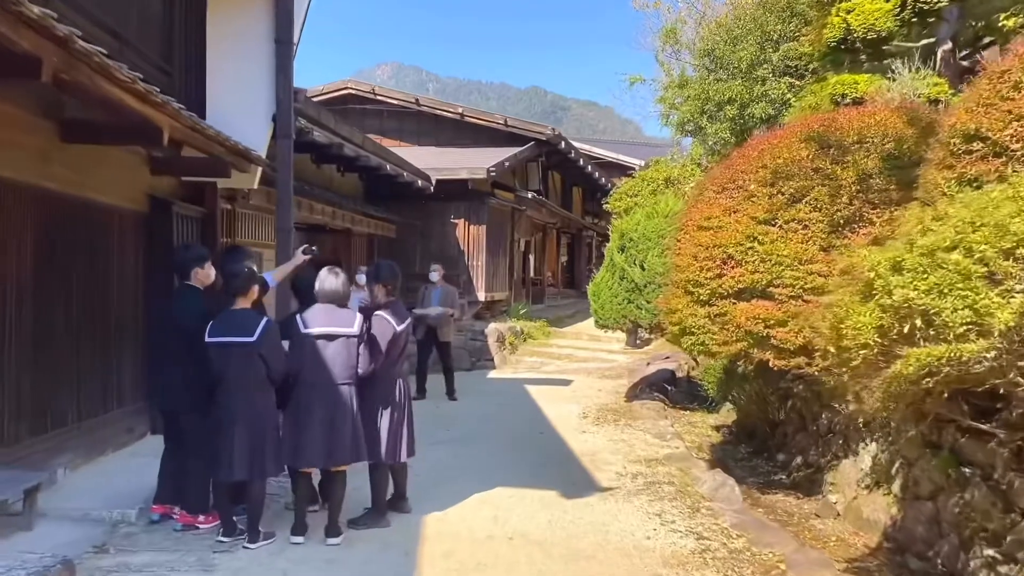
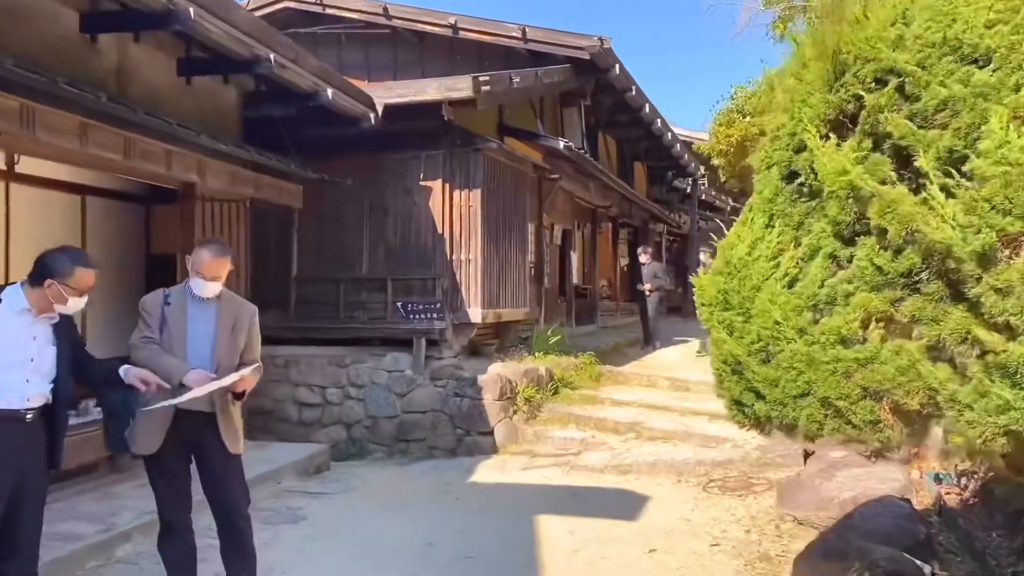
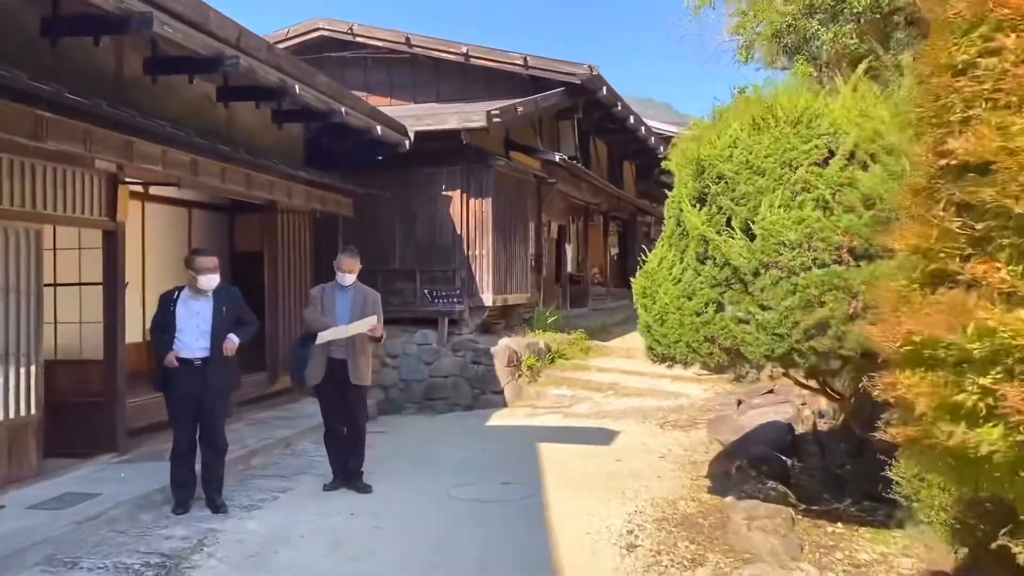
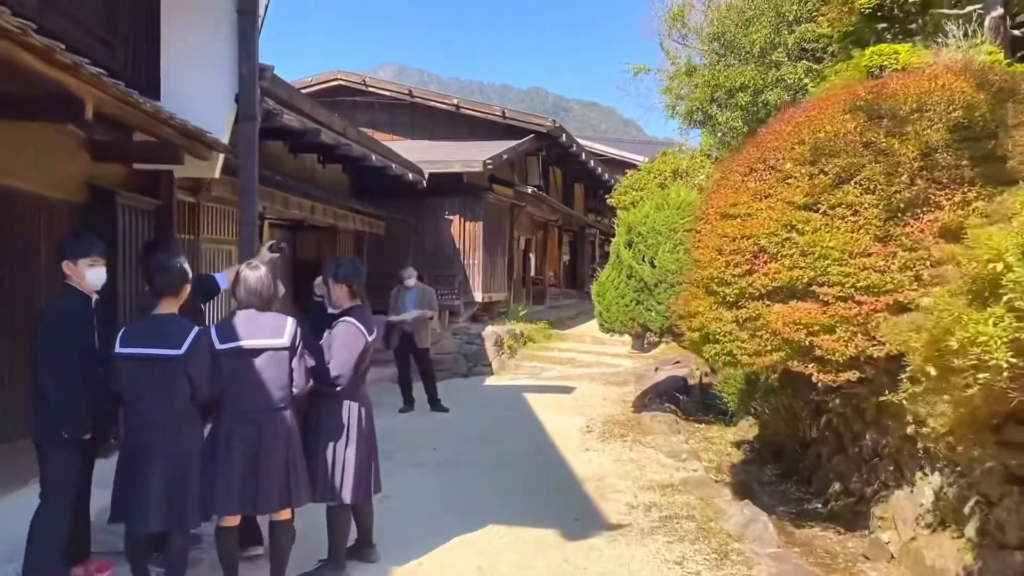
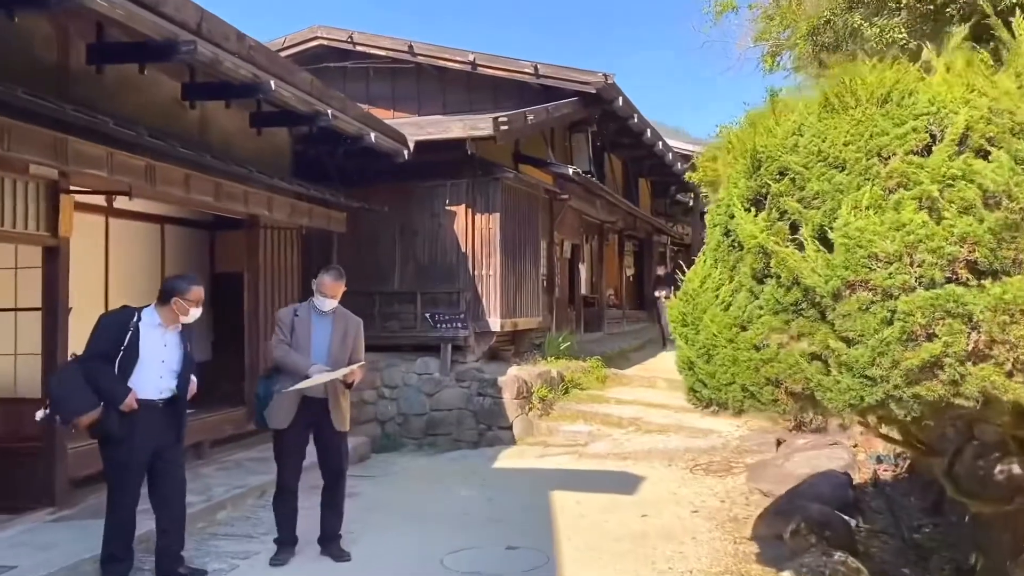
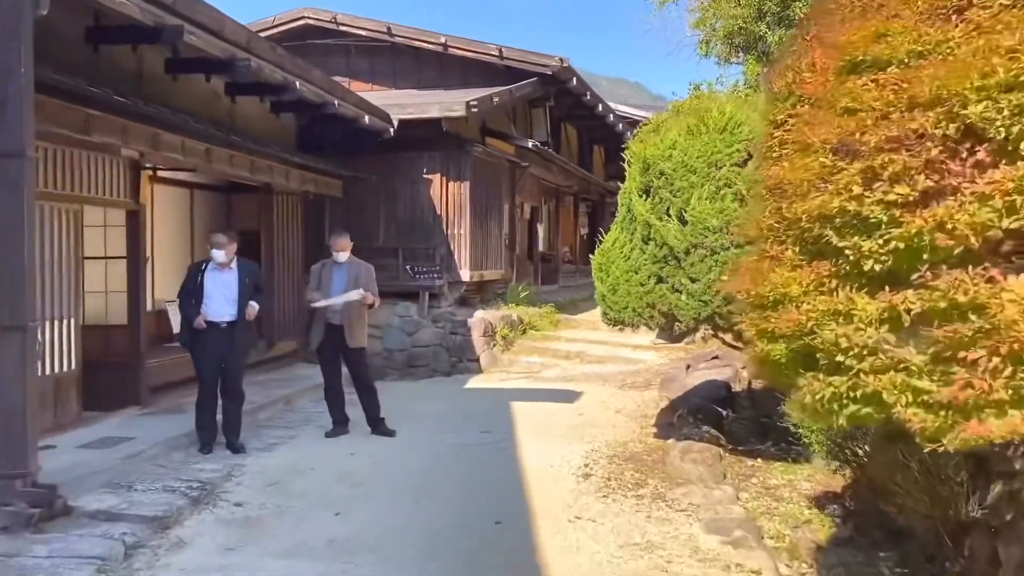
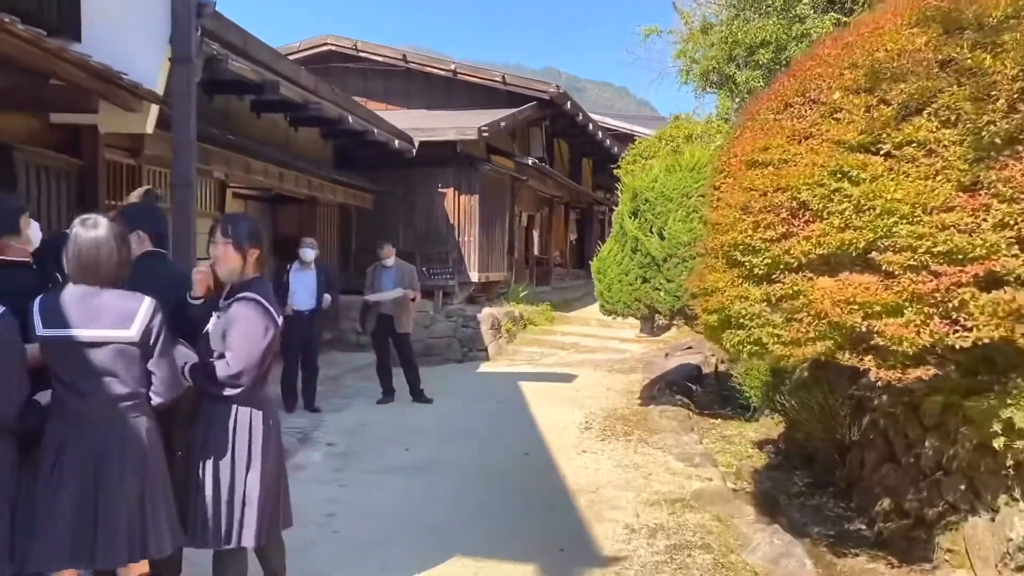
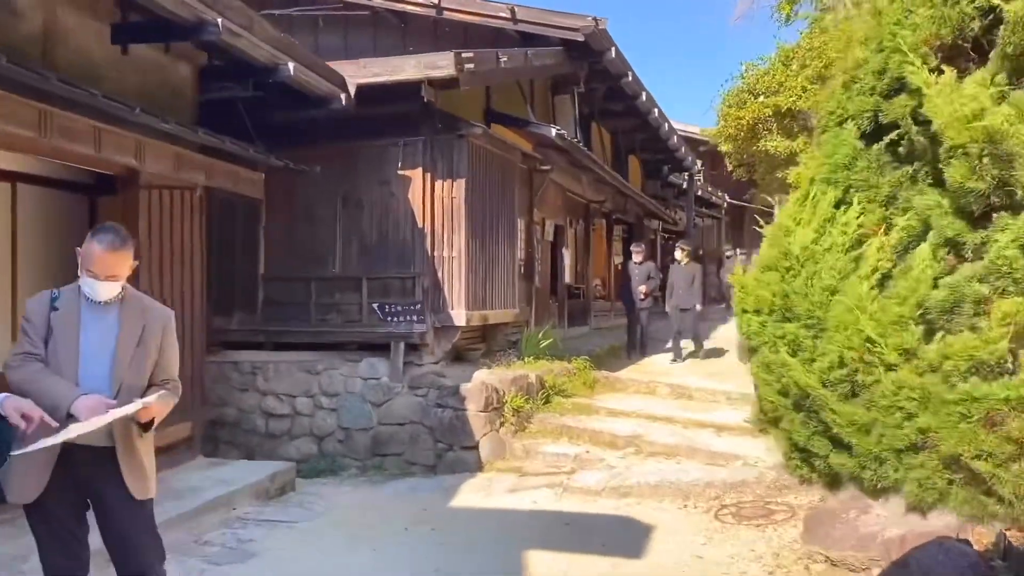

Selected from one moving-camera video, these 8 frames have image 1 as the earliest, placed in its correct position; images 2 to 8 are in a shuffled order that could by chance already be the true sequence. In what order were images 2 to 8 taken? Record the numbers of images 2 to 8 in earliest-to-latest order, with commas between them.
4, 7, 6, 3, 5, 2, 8
